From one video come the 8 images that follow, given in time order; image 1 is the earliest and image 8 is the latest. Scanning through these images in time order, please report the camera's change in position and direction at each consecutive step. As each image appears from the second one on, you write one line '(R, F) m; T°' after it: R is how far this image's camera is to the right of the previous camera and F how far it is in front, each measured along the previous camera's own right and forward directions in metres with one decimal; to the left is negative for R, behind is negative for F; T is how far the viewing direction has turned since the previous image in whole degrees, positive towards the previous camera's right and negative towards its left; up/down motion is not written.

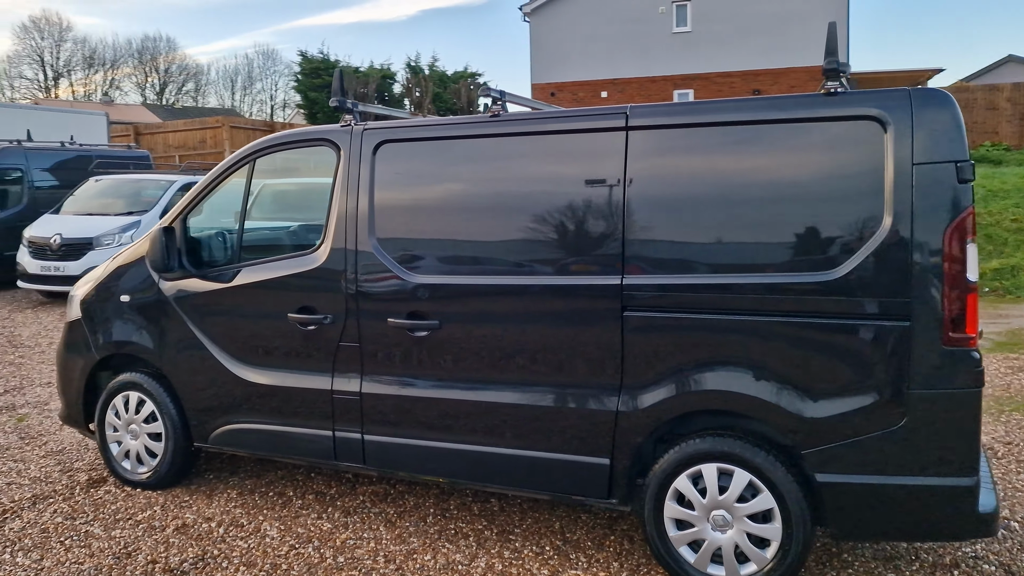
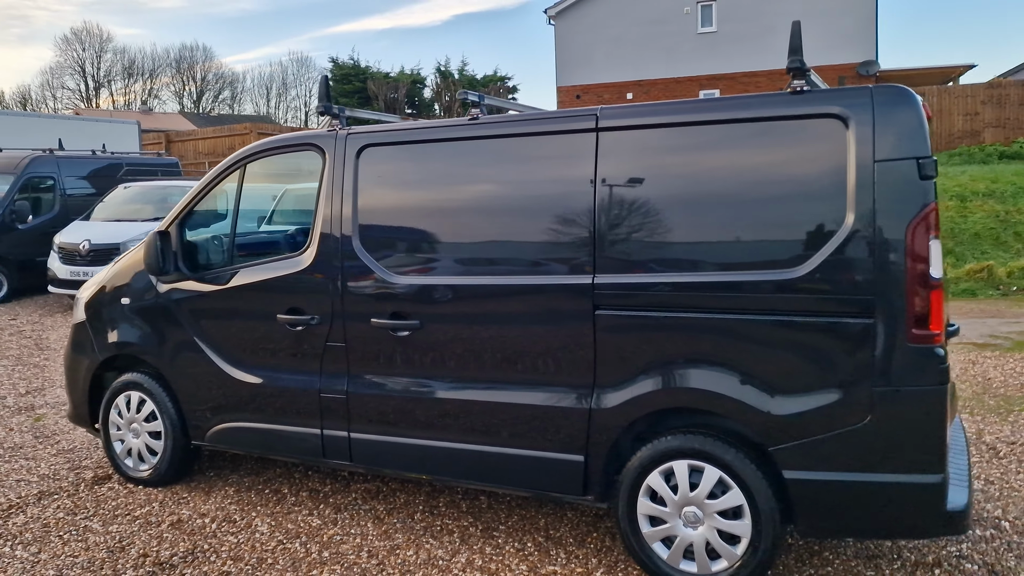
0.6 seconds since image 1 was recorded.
(+0.2, 0.0) m; -2°
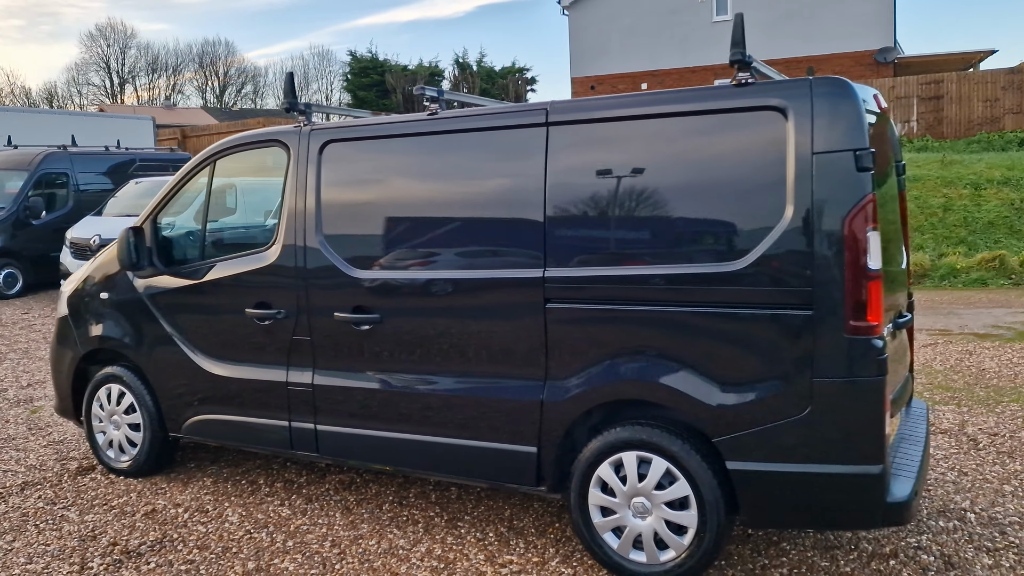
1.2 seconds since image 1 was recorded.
(+0.3, 0.0) m; -1°
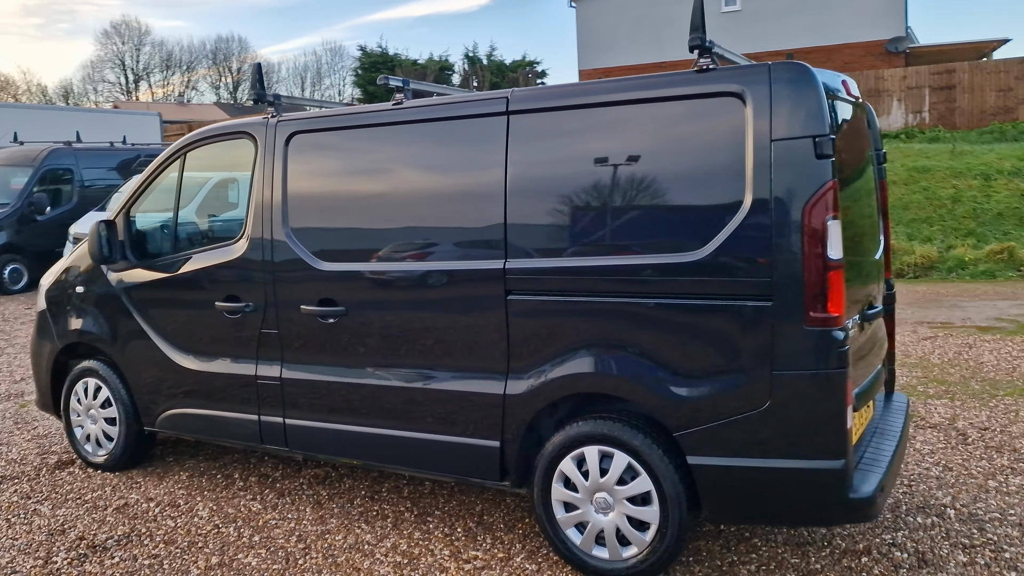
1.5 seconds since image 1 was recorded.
(+0.2, +0.1) m; -1°
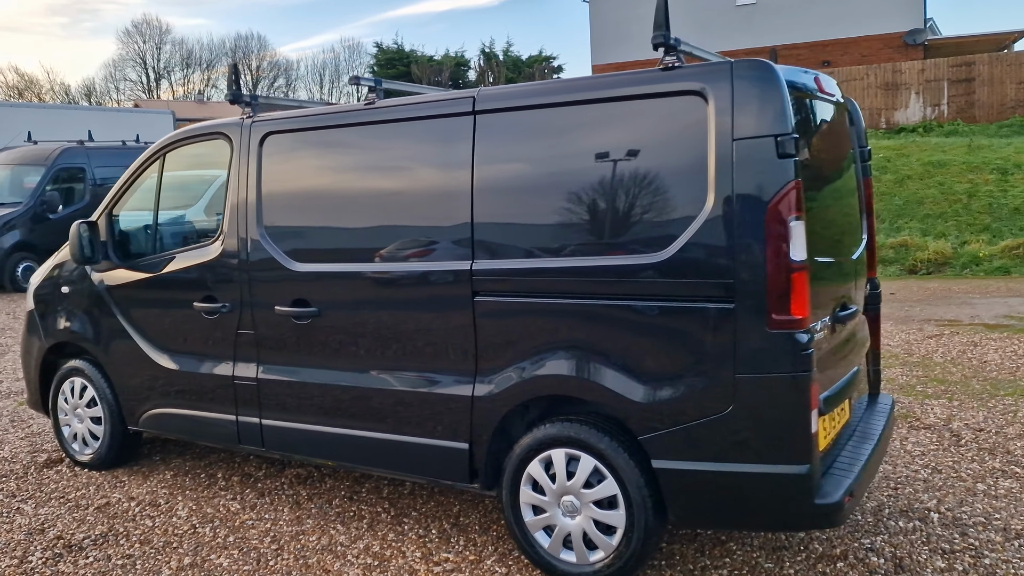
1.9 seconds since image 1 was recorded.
(+0.2, 0.0) m; -1°
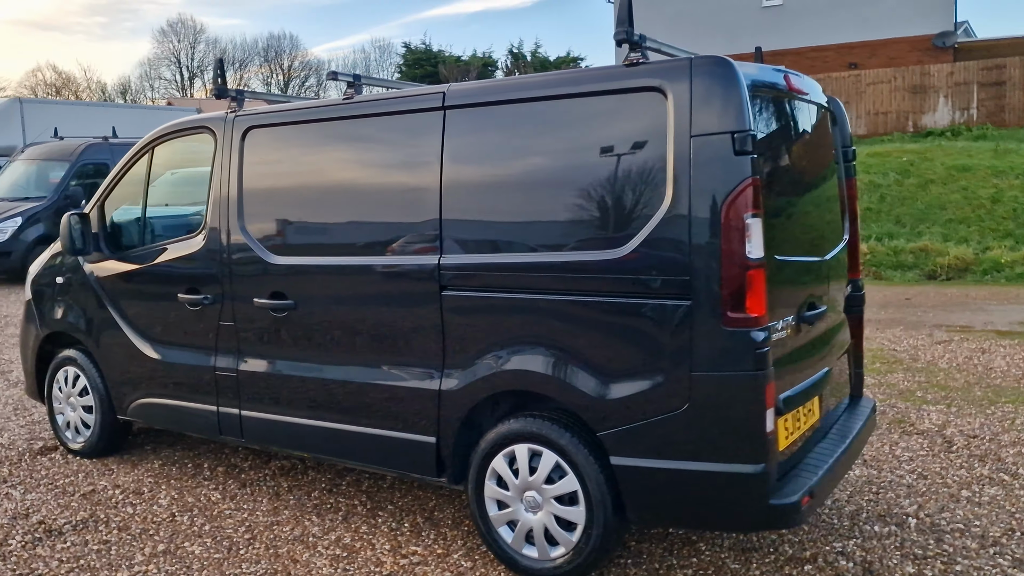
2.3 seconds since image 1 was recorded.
(+0.2, 0.0) m; -2°
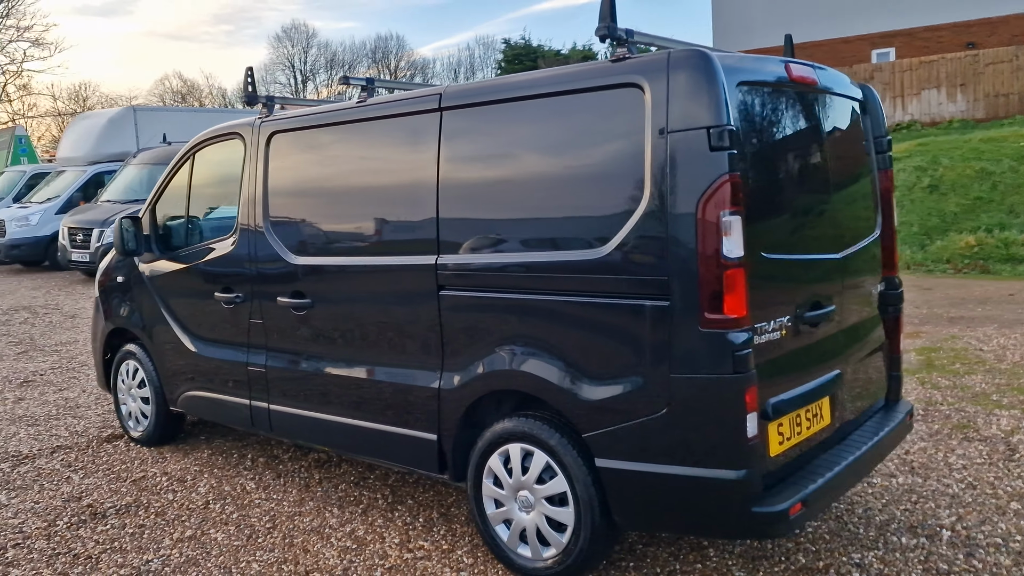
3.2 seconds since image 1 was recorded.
(+0.4, 0.0) m; -7°
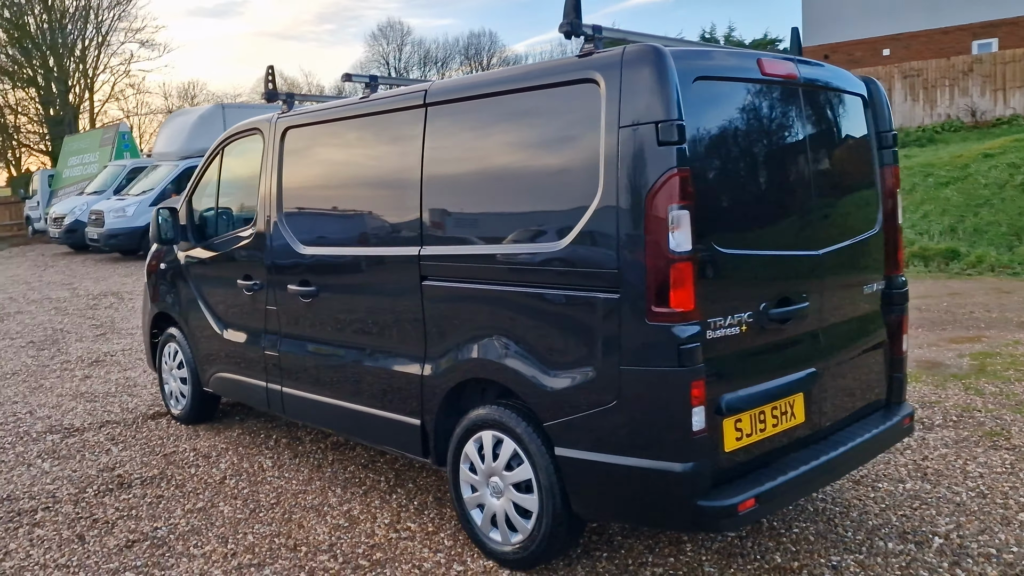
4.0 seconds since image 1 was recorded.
(+0.4, -0.1) m; -6°
